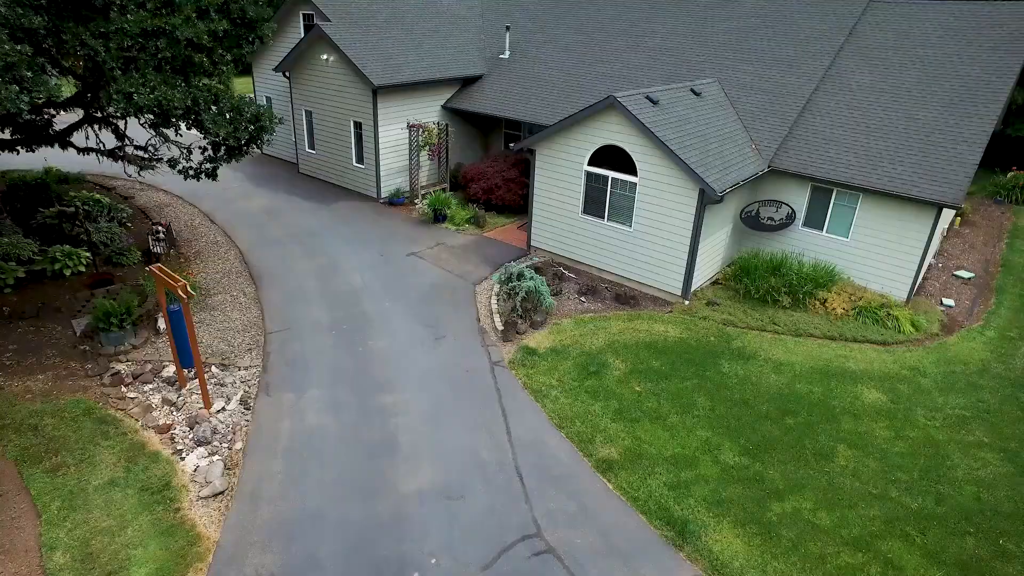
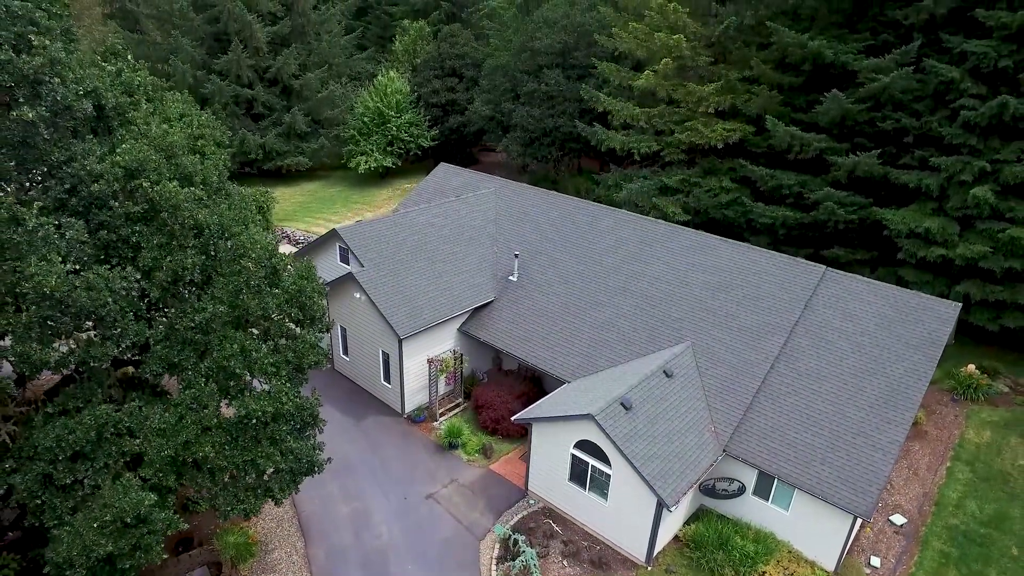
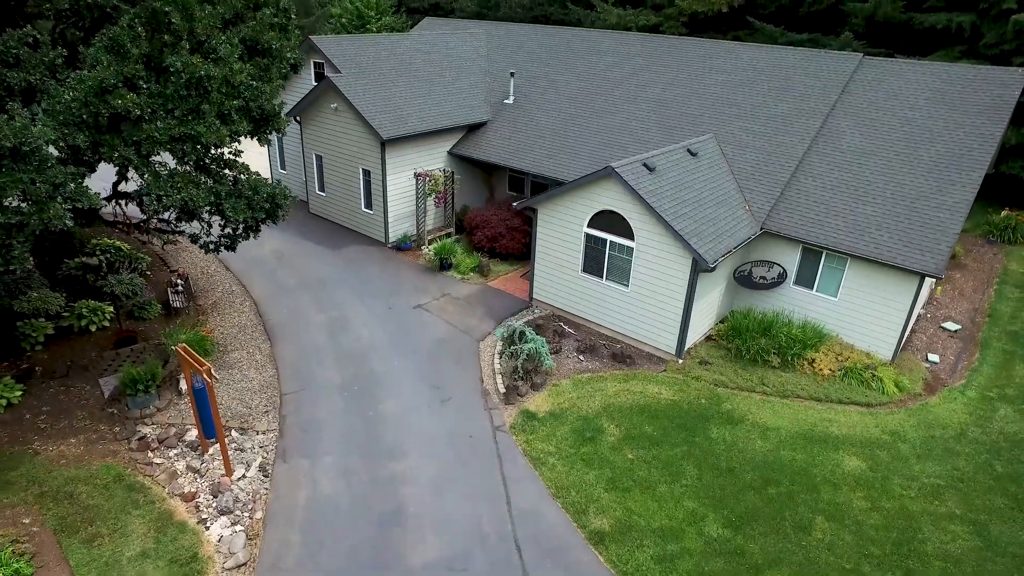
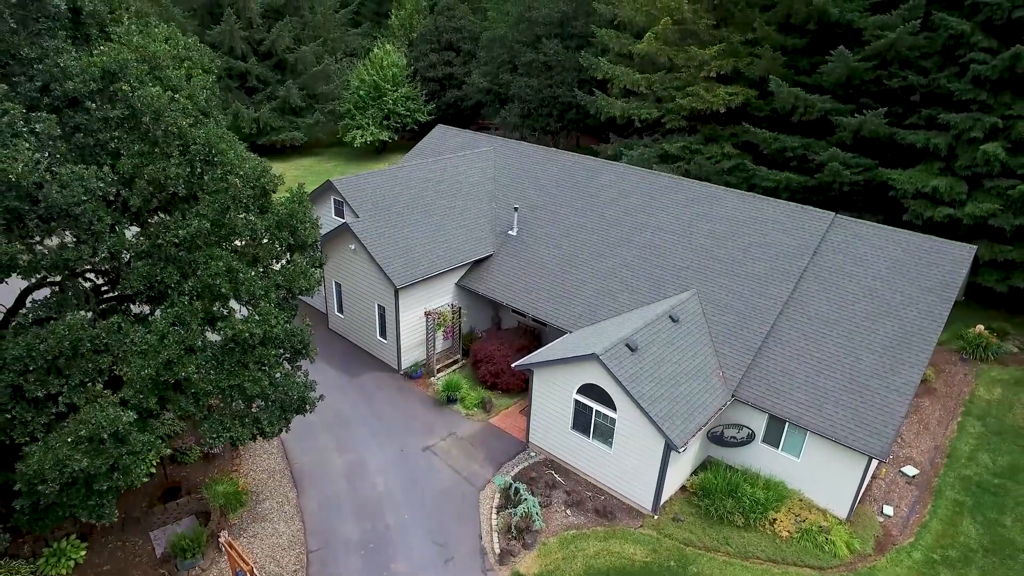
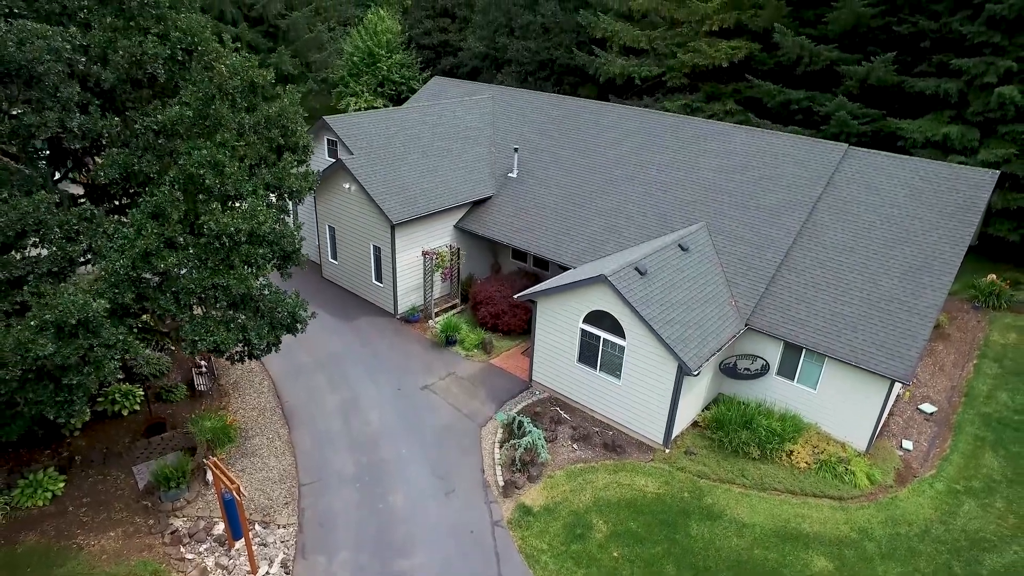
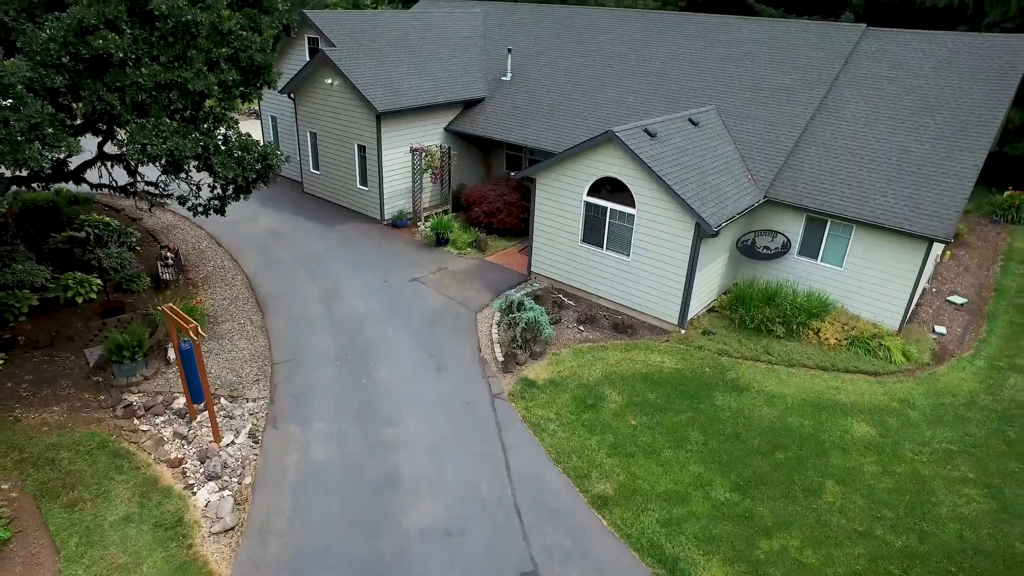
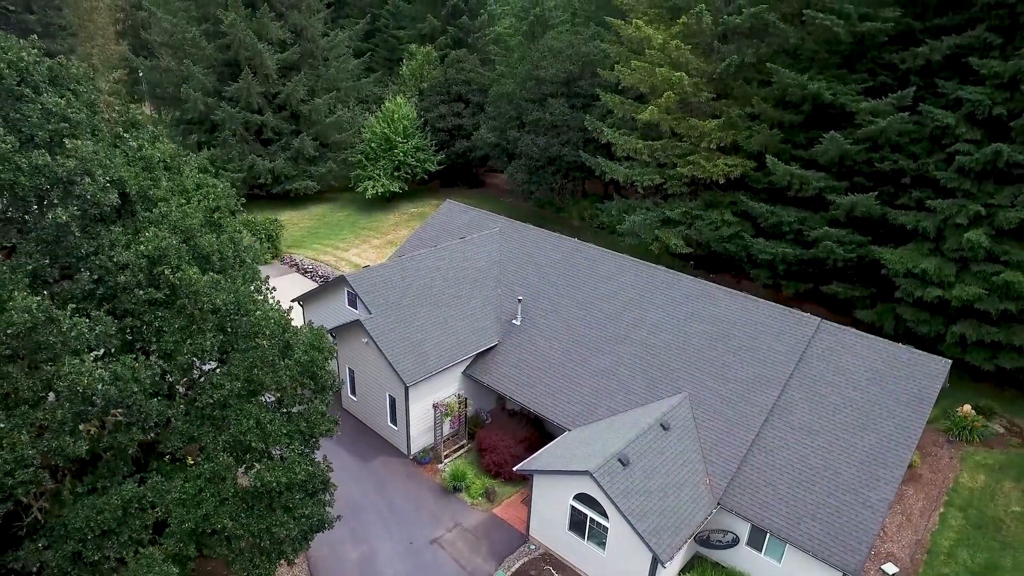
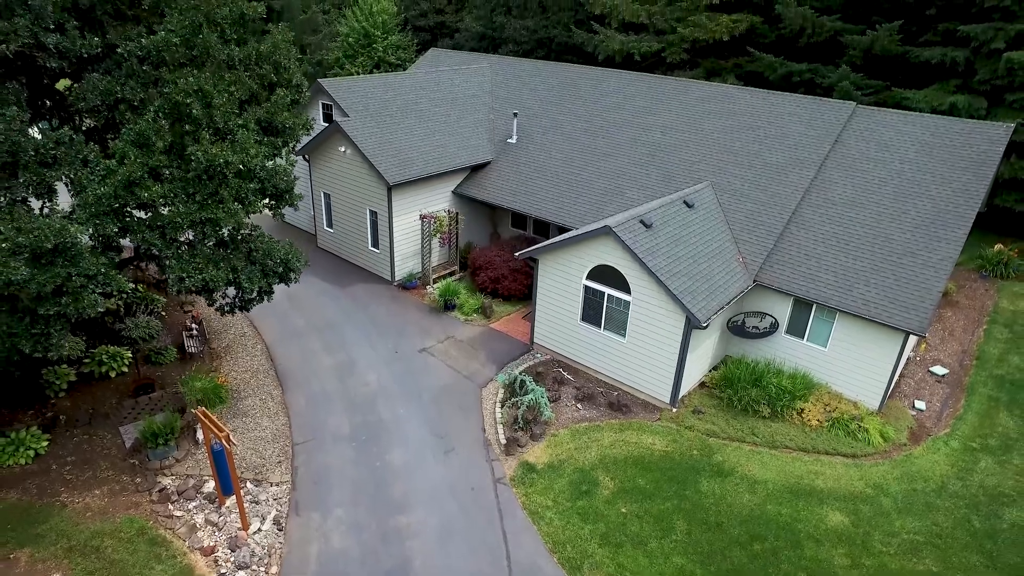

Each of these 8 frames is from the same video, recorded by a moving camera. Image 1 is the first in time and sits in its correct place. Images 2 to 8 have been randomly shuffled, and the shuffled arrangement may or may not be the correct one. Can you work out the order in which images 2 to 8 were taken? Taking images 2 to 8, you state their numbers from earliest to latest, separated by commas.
6, 3, 8, 5, 4, 2, 7
